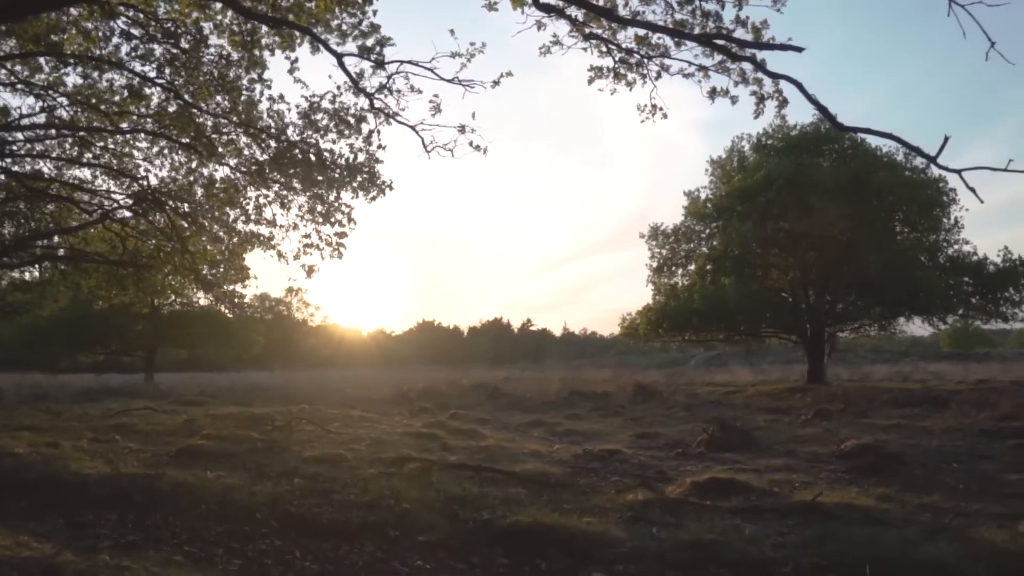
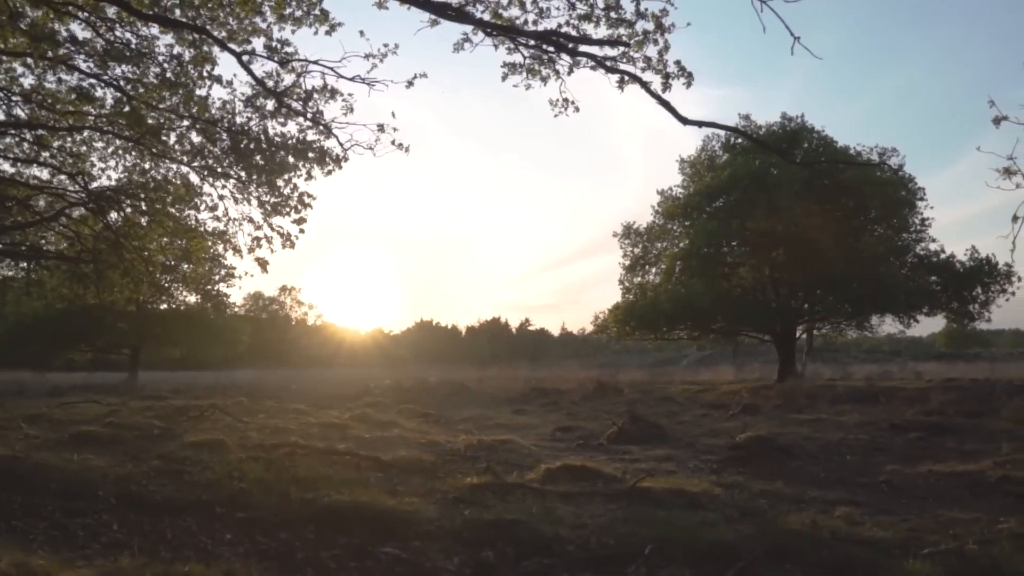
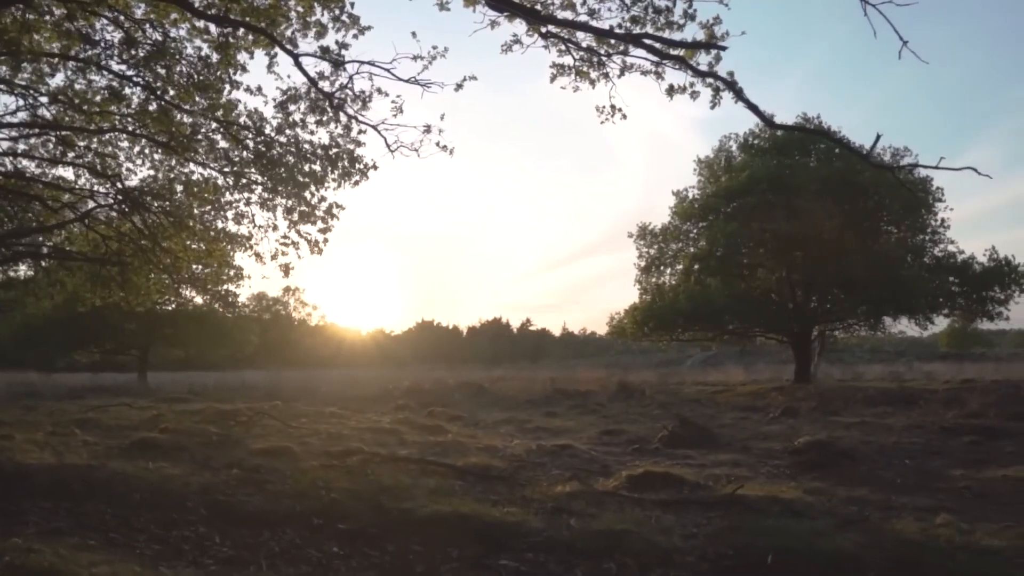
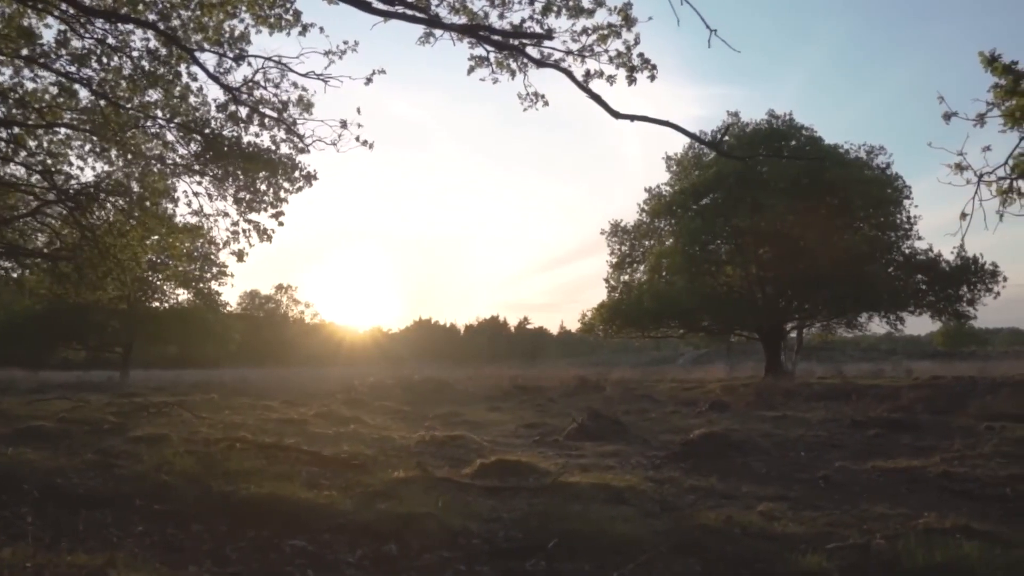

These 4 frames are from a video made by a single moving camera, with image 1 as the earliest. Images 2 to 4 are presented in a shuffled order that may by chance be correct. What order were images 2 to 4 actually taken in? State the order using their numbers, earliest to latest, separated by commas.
3, 2, 4
